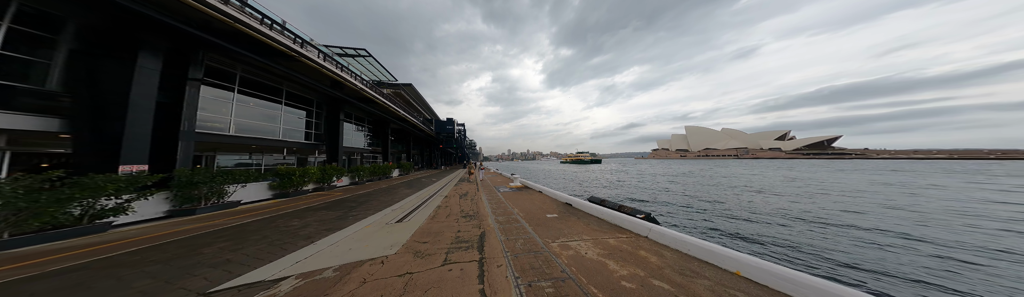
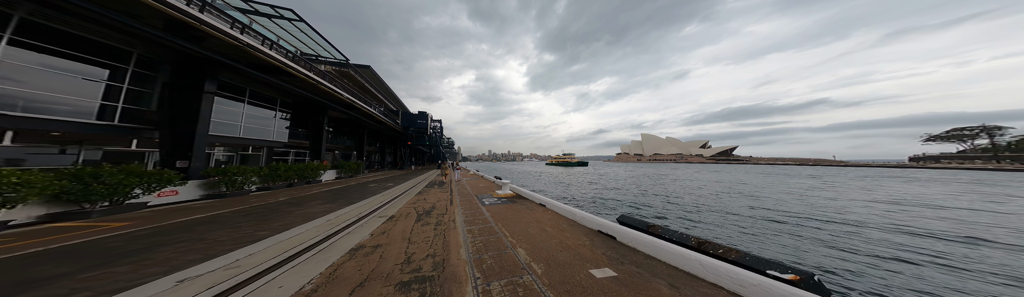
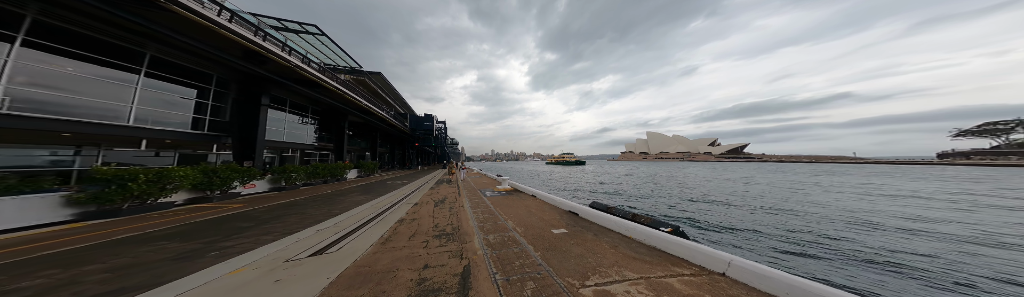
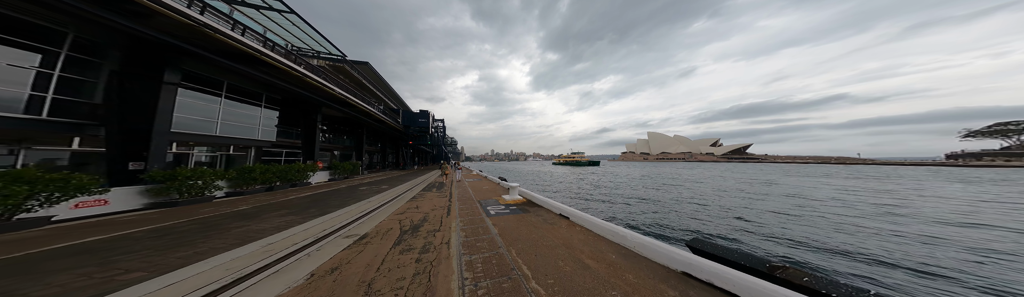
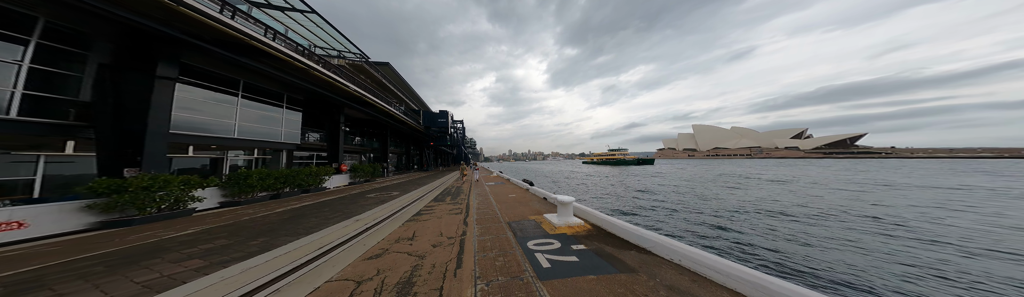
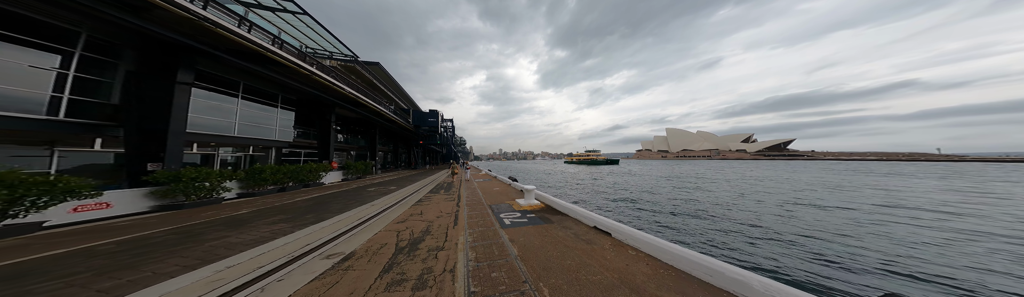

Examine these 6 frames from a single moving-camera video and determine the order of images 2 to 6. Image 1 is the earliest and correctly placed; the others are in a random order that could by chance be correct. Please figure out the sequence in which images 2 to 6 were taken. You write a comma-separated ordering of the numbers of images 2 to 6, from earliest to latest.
3, 2, 4, 6, 5
